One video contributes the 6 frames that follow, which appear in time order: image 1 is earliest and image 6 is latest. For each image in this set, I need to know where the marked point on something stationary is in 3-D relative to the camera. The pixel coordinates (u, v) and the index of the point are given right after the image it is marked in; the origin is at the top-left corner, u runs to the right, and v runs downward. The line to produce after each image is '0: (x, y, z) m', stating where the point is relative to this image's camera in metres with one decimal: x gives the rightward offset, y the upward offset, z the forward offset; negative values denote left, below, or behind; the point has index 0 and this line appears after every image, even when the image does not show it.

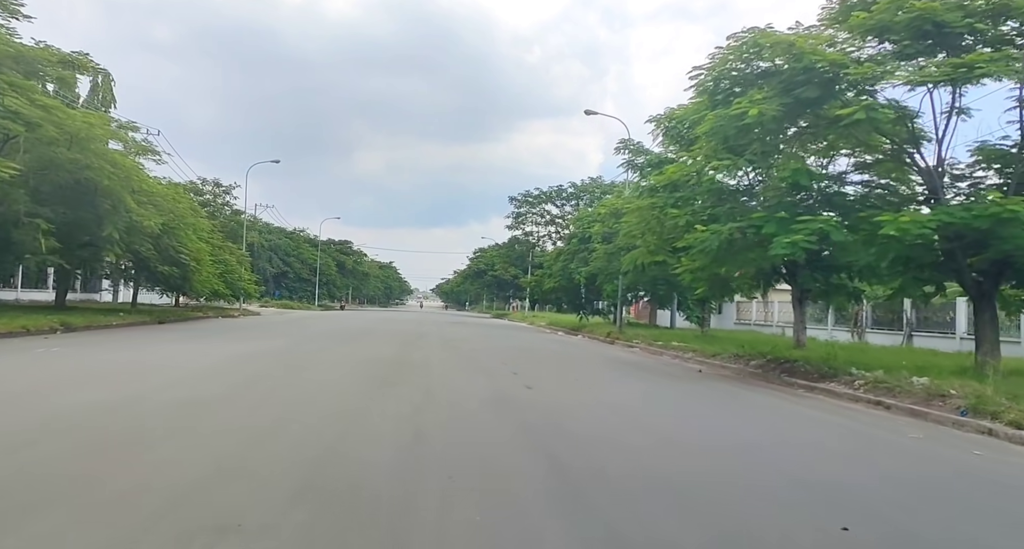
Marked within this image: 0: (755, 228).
0: (+4.5, +0.9, +11.6) m
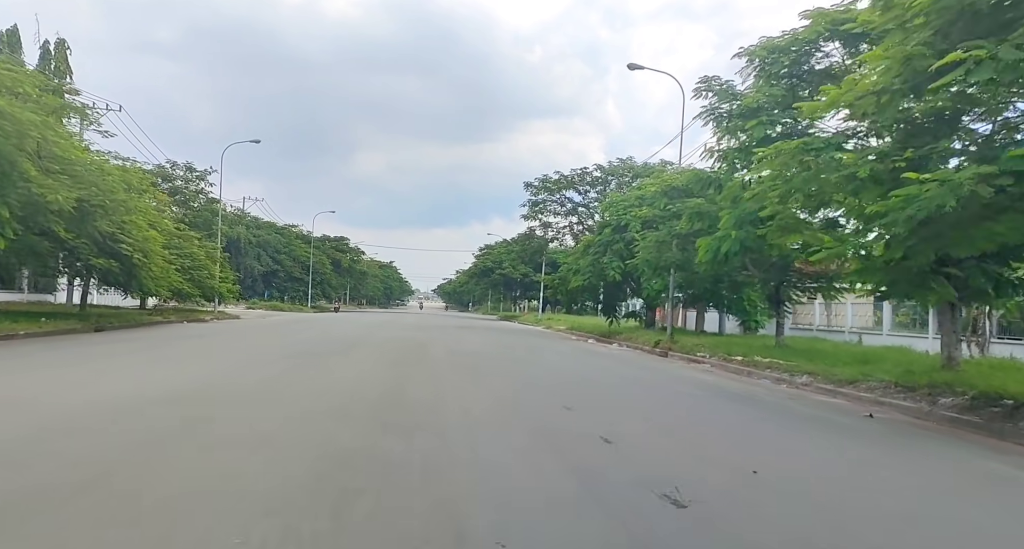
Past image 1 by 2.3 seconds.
0: (+5.3, +1.1, +6.6) m
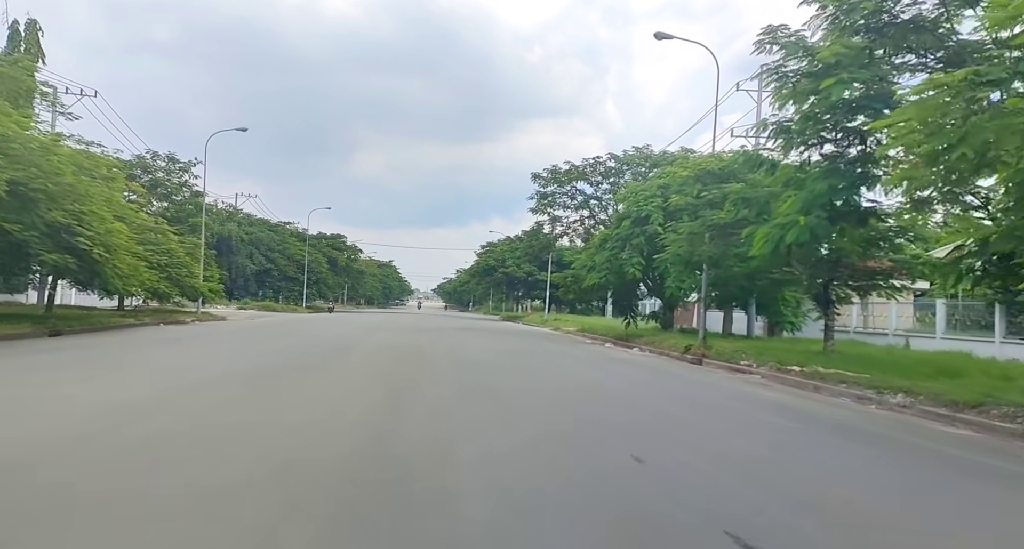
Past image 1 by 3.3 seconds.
0: (+5.7, +1.2, +4.2) m
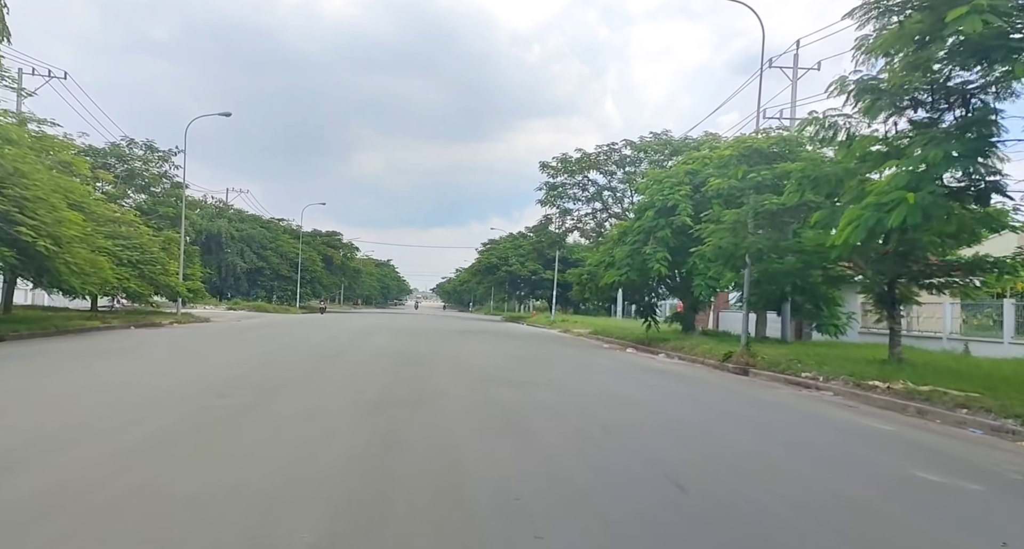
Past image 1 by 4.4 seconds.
0: (+6.0, +1.3, +1.7) m
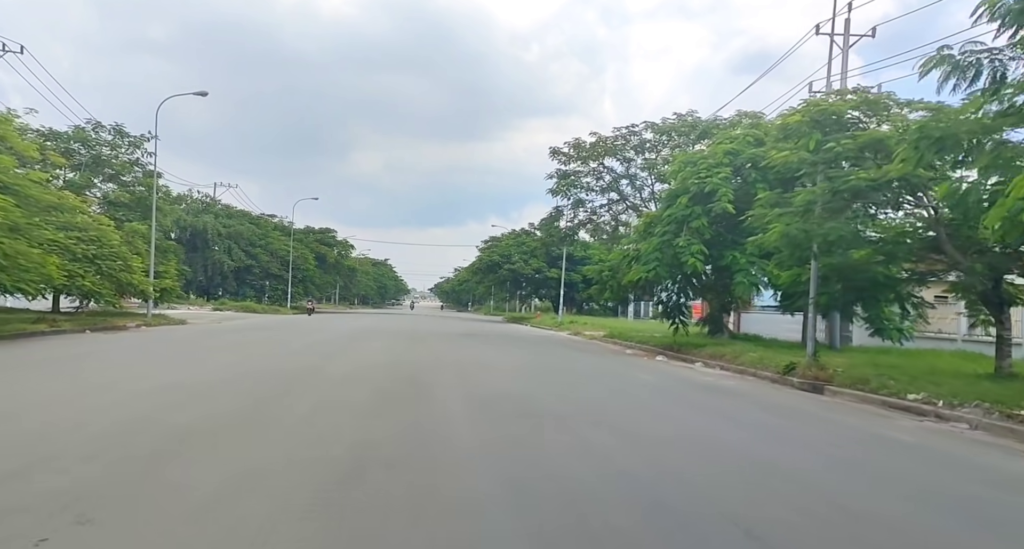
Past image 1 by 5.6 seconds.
0: (+6.4, +1.4, -1.2) m
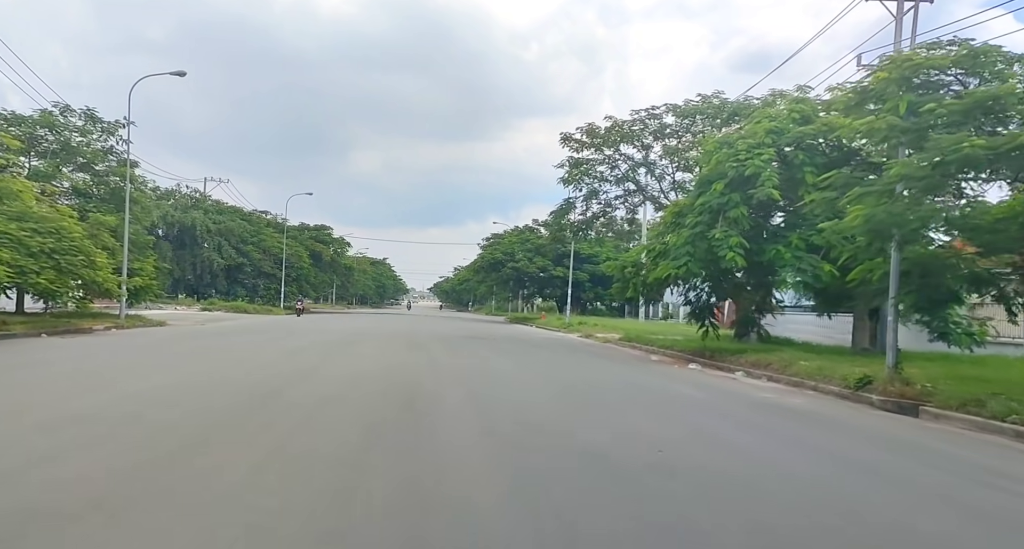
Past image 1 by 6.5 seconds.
0: (+6.8, +1.4, -3.5) m
